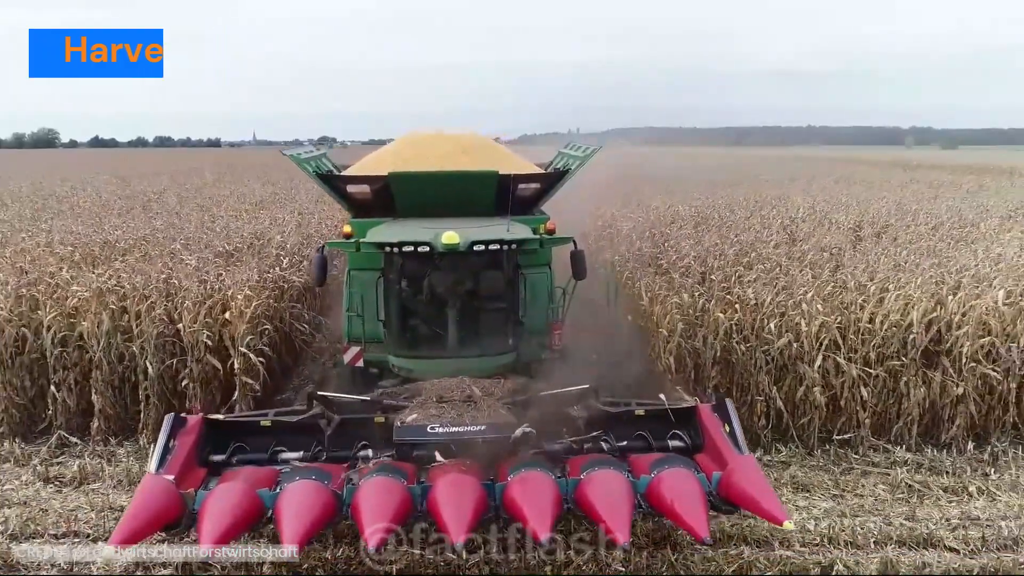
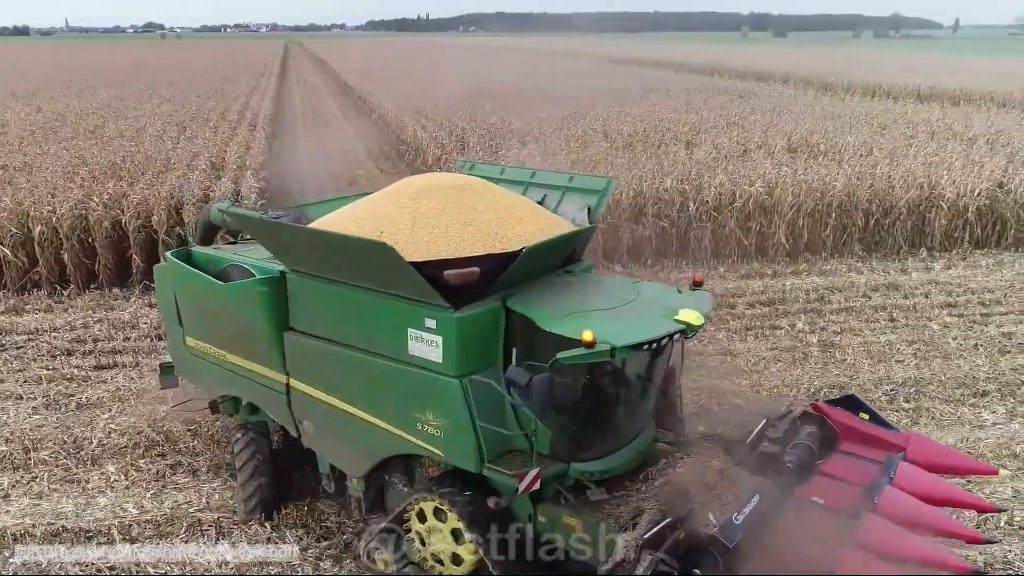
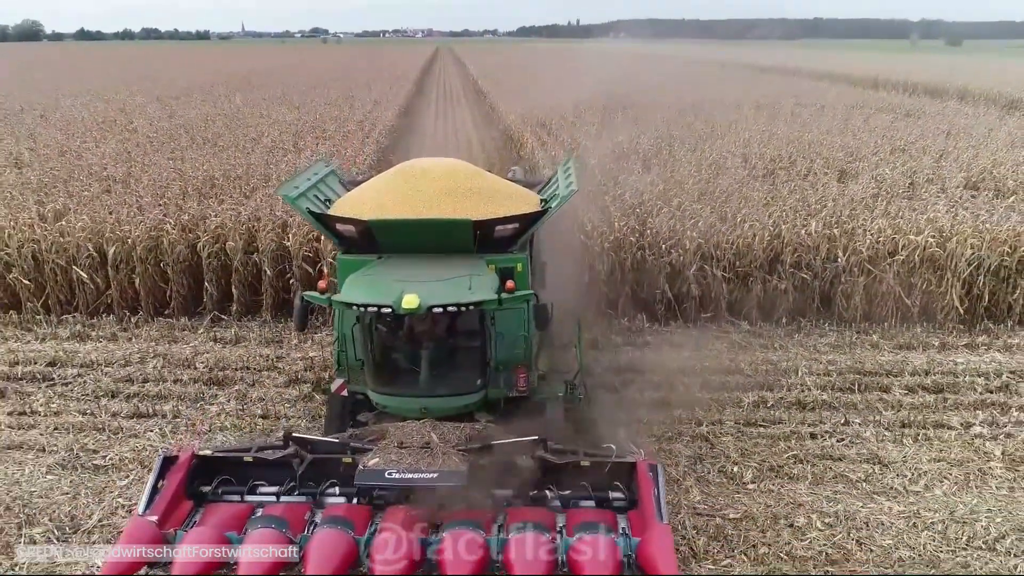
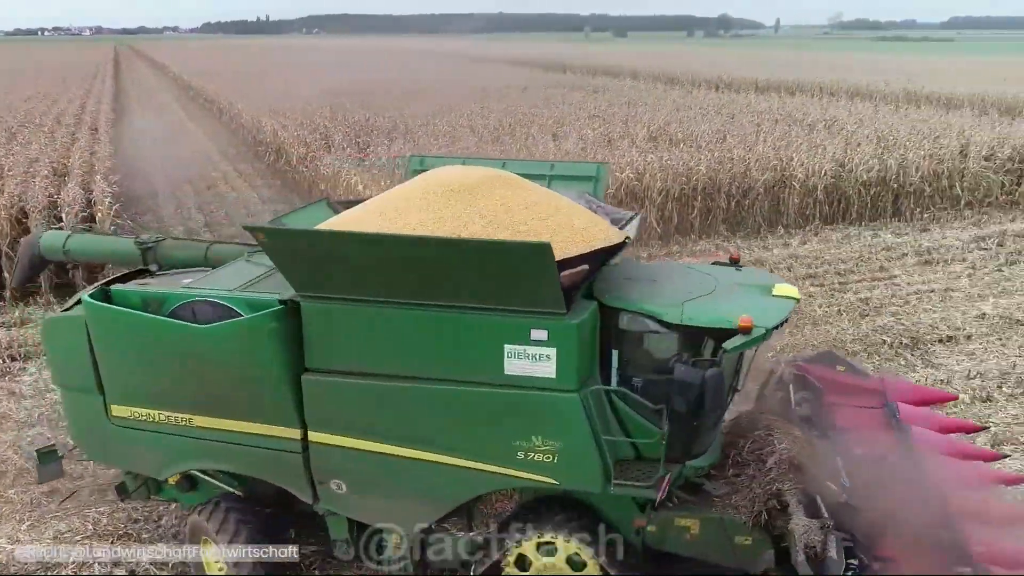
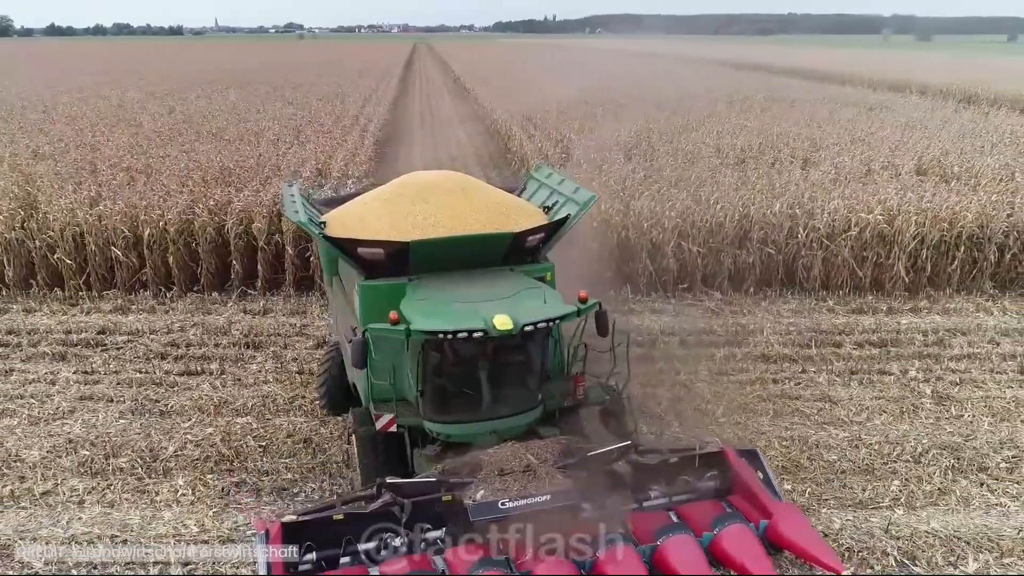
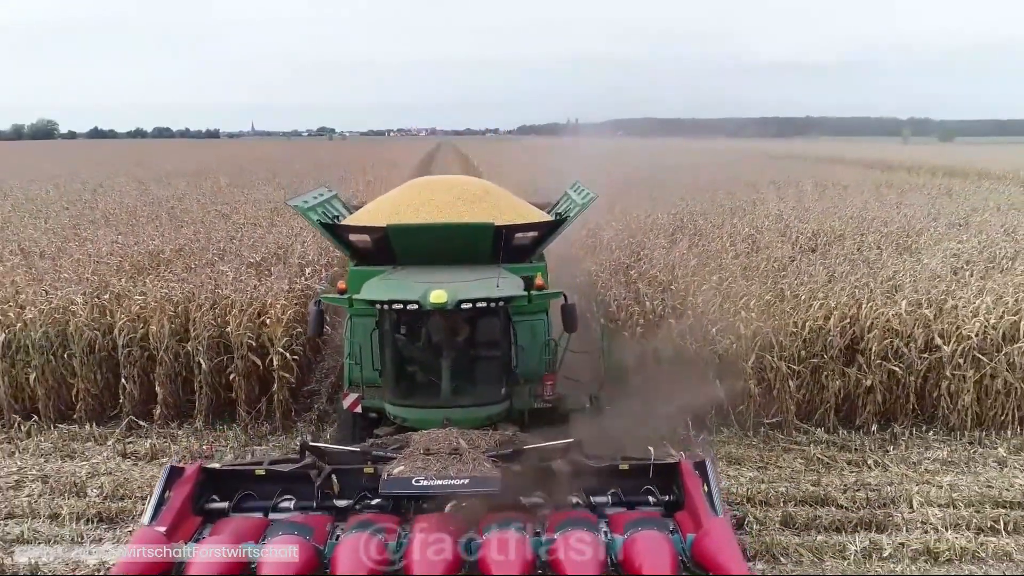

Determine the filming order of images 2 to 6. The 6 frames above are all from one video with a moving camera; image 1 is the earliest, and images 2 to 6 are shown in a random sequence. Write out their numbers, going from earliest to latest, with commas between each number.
6, 3, 5, 2, 4
